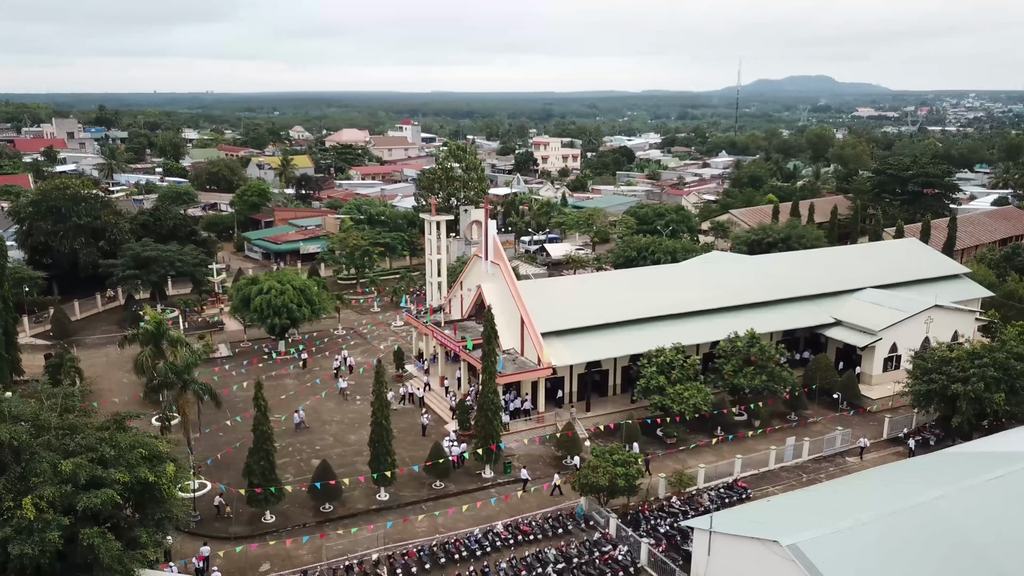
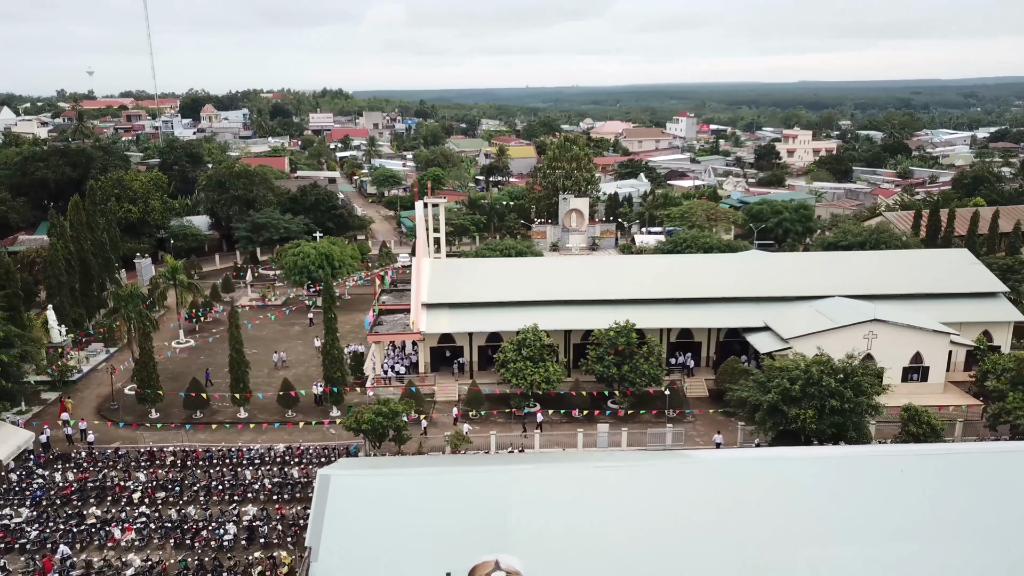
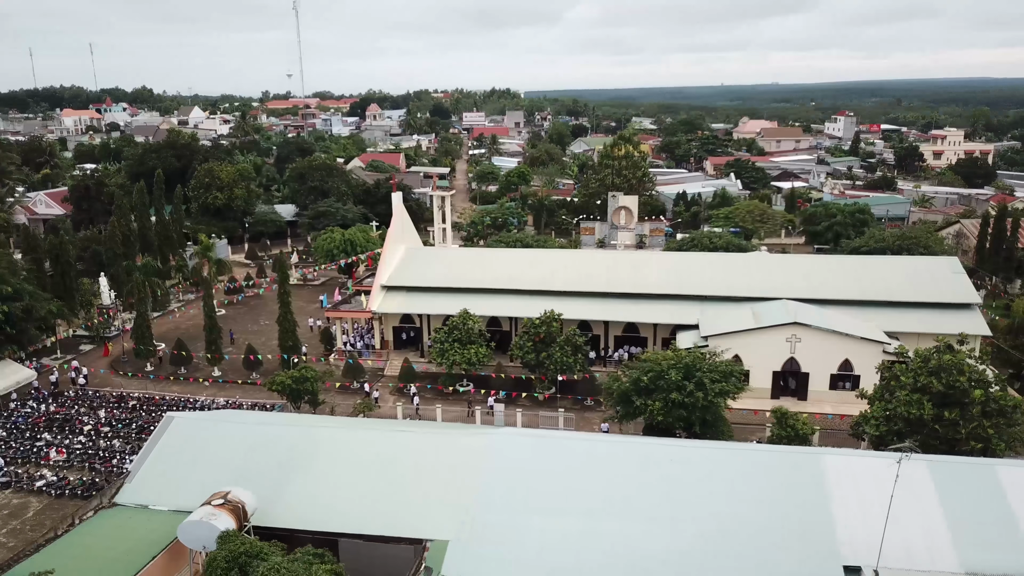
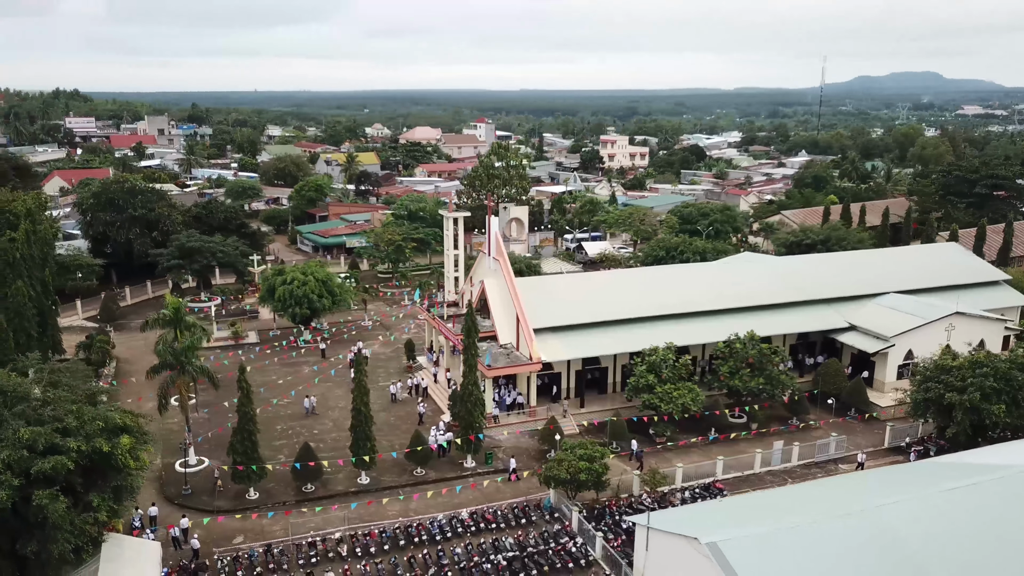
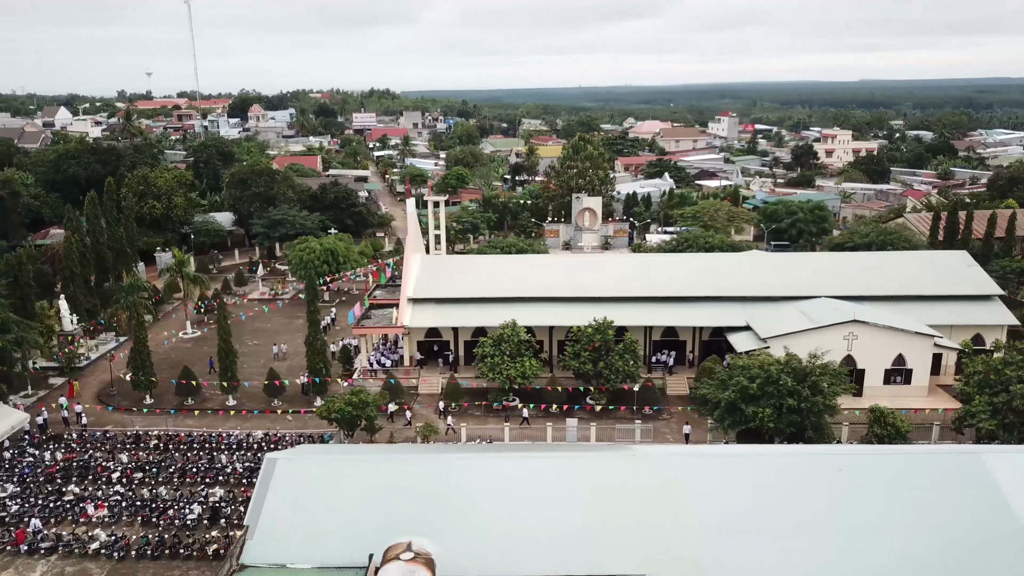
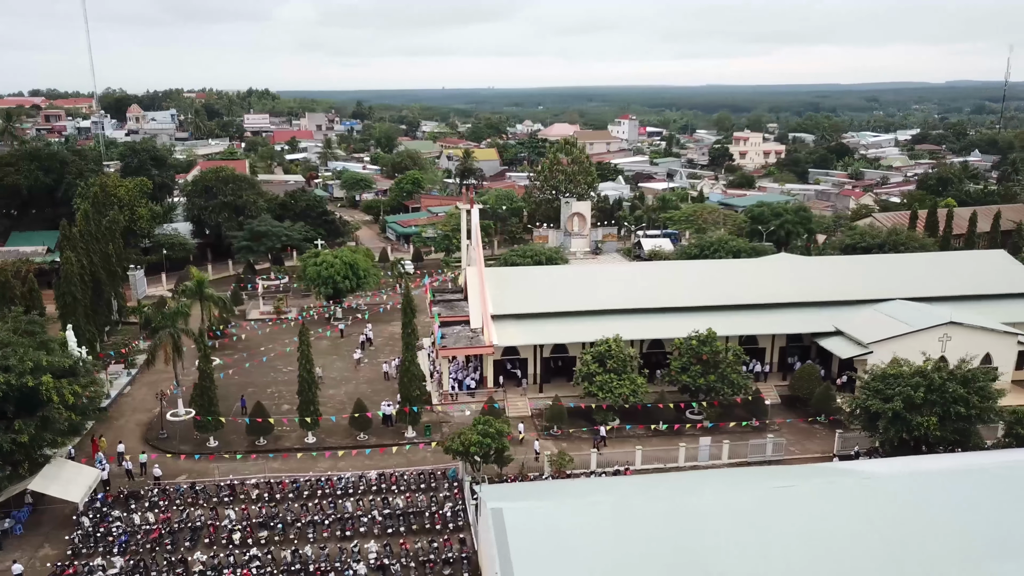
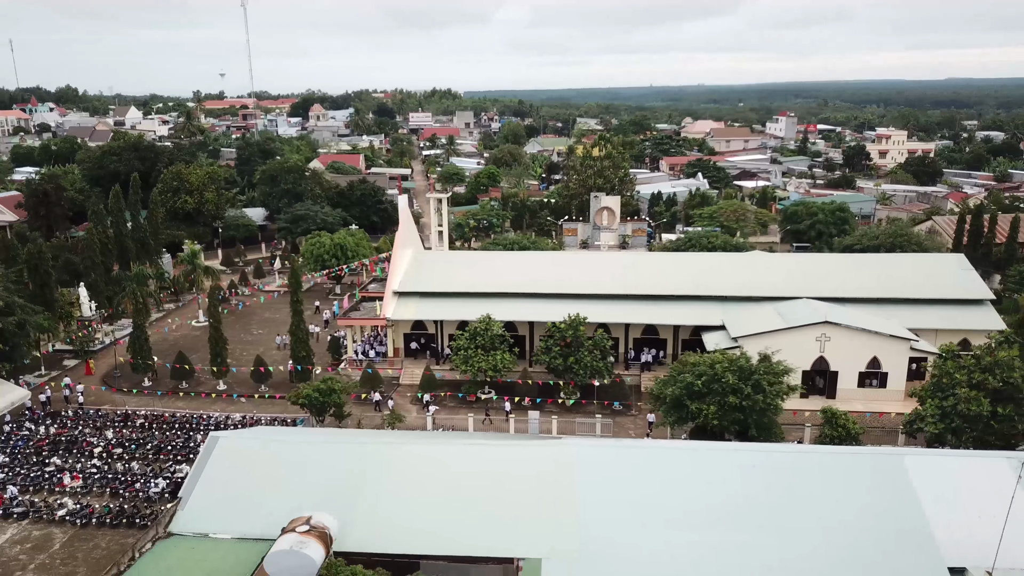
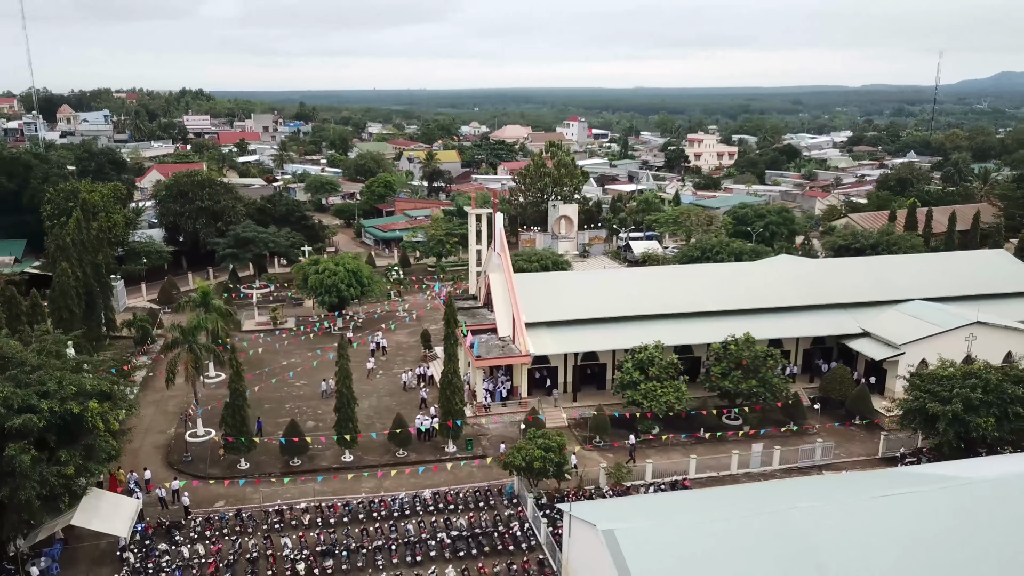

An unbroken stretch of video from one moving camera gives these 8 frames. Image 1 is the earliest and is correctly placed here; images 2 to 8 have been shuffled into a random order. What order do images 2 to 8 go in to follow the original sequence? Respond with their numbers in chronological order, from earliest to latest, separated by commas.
4, 8, 6, 2, 5, 7, 3
